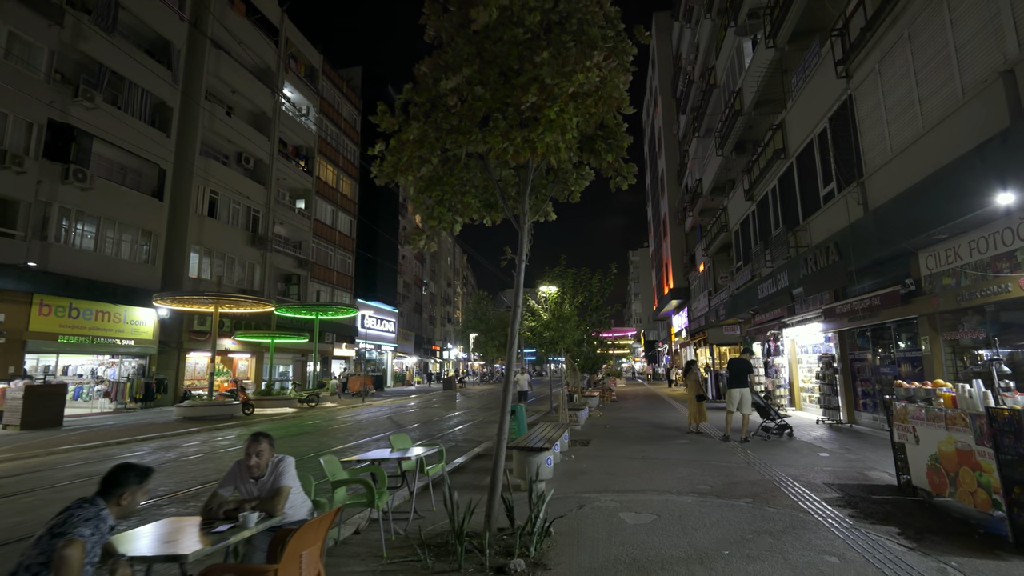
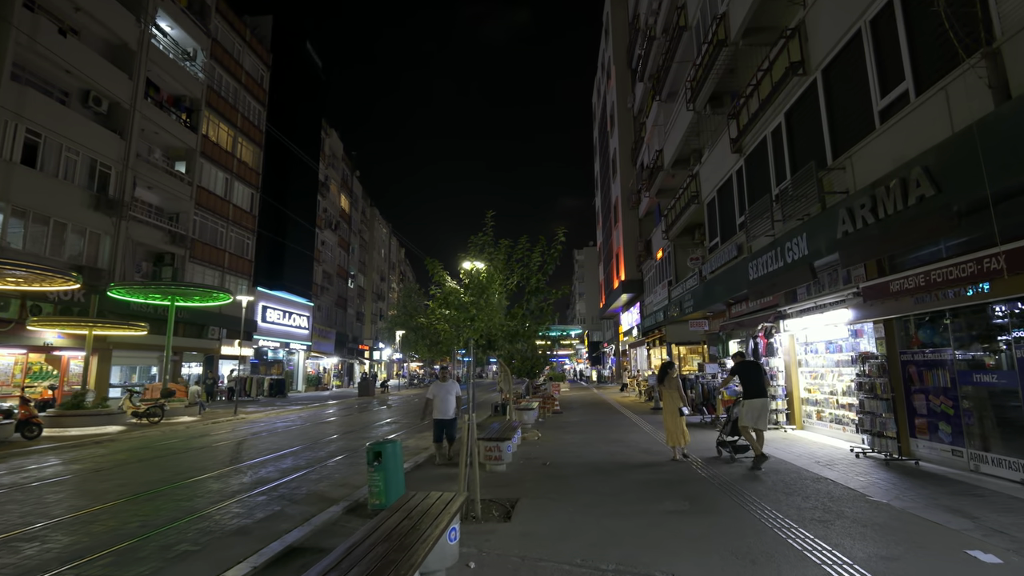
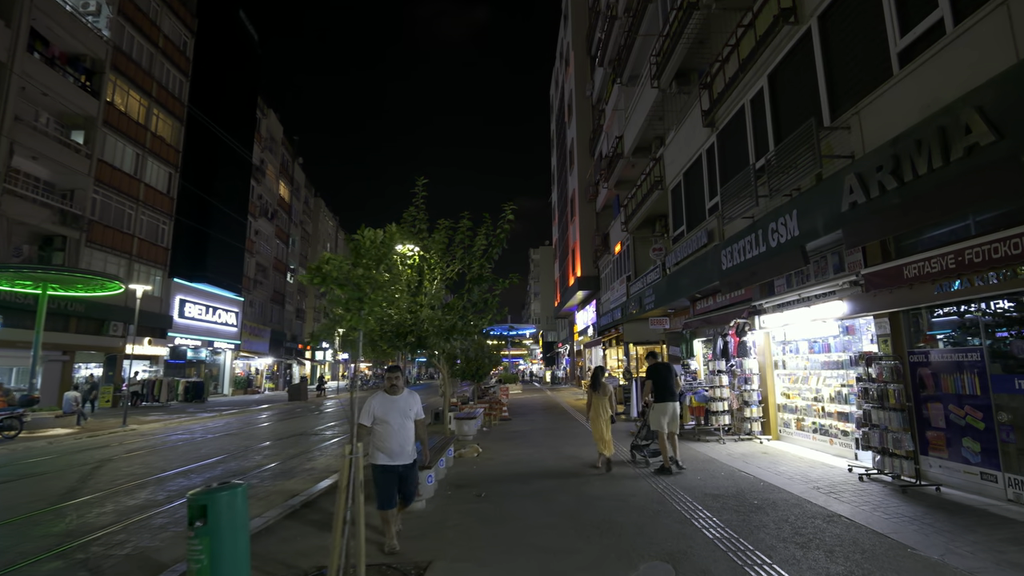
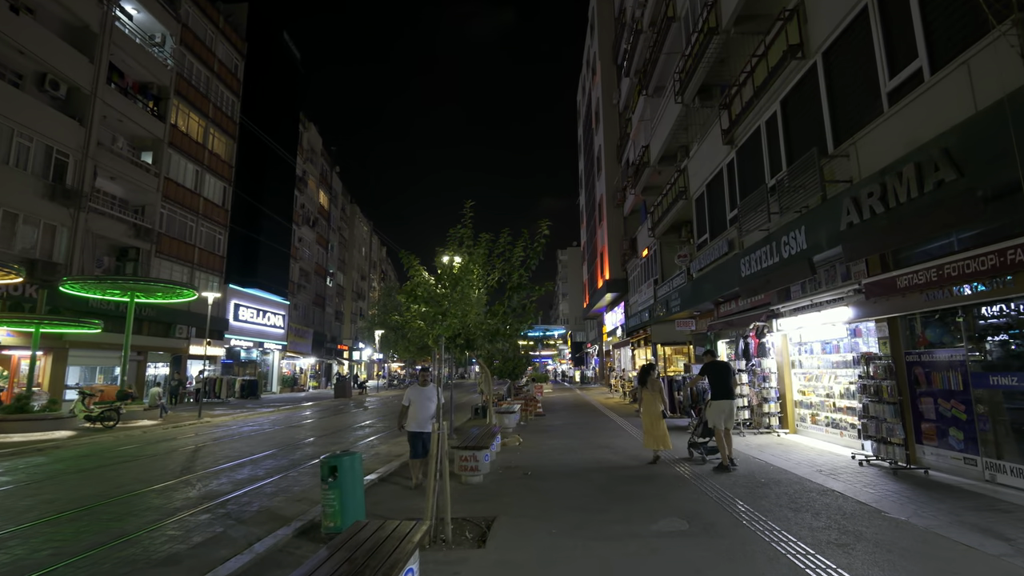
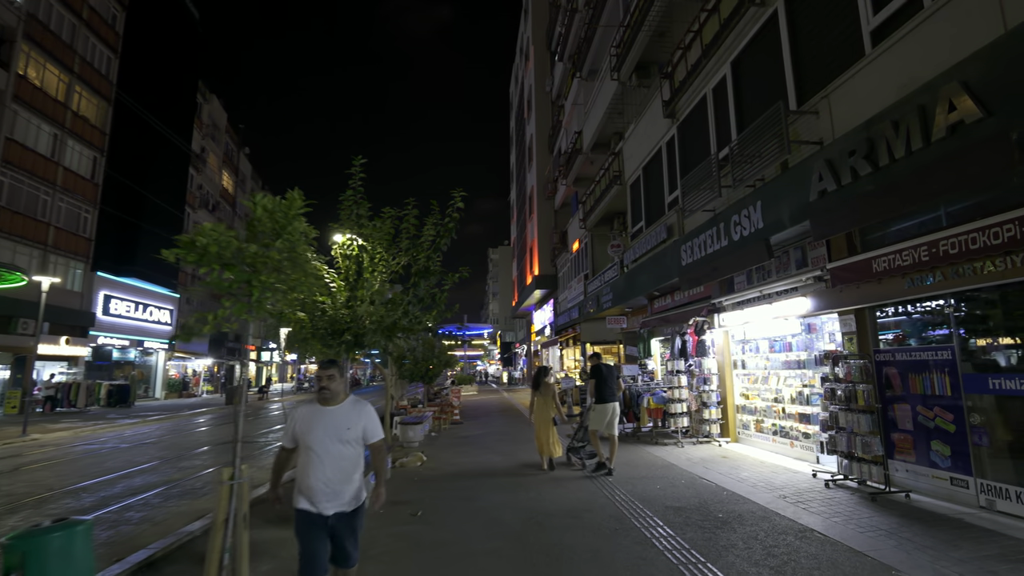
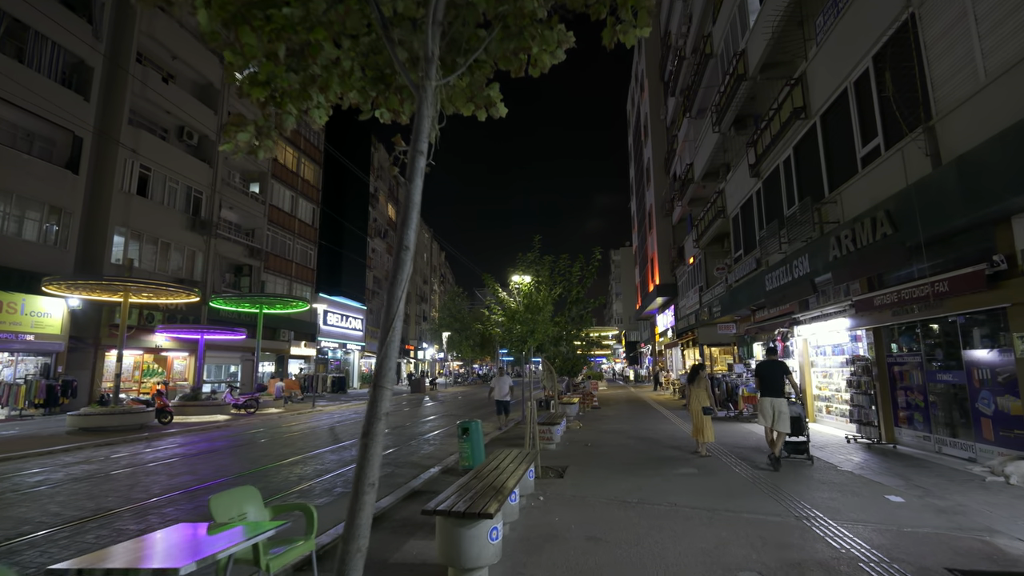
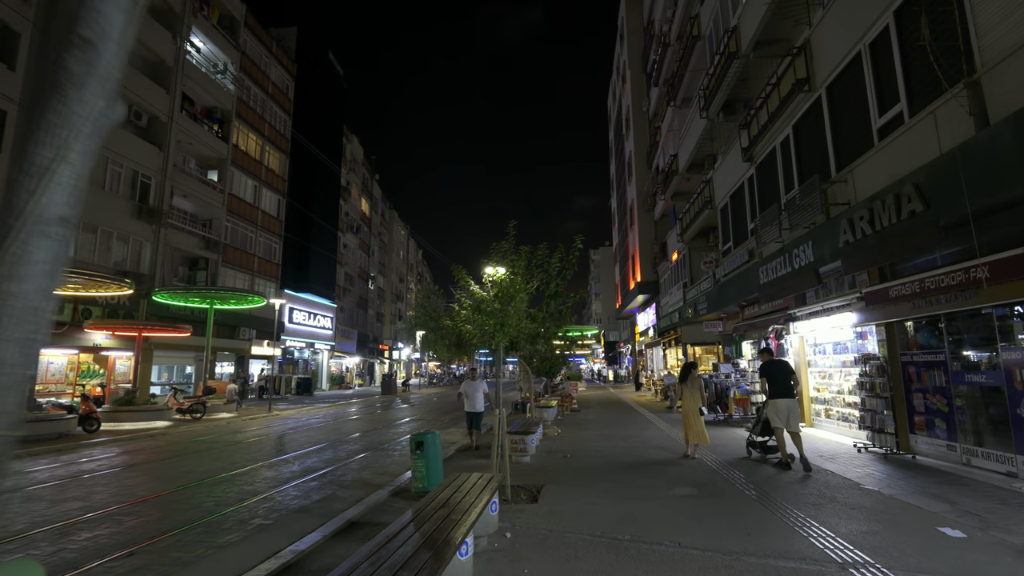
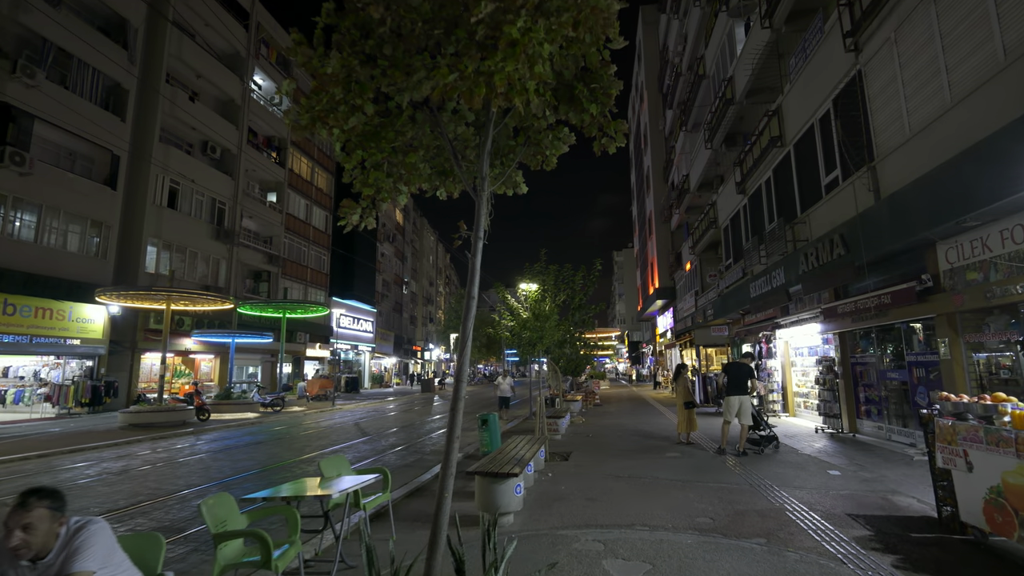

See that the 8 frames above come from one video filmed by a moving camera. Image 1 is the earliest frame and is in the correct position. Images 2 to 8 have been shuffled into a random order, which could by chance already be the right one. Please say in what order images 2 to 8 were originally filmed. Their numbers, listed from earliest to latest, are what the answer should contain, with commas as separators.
8, 6, 7, 2, 4, 3, 5
